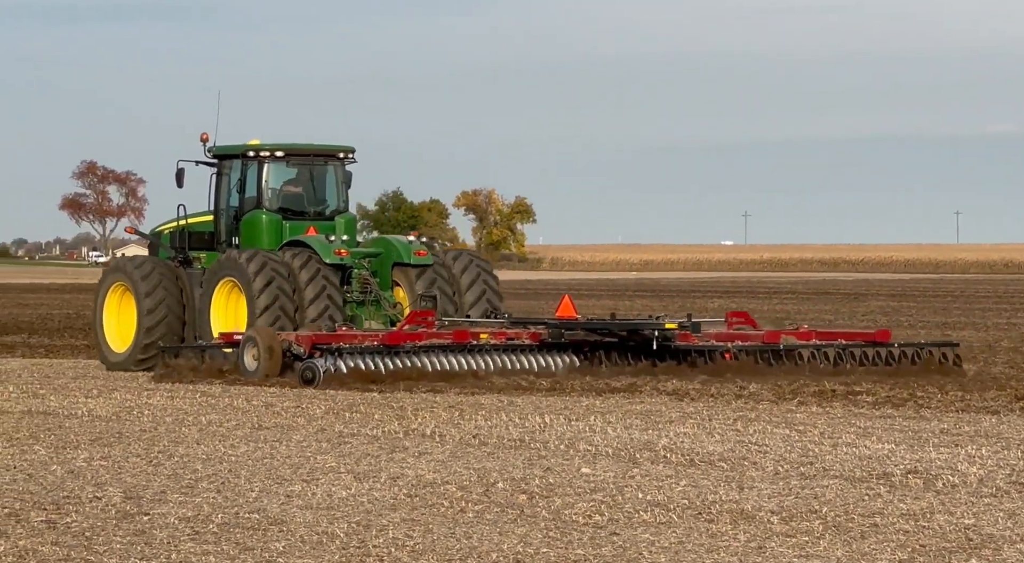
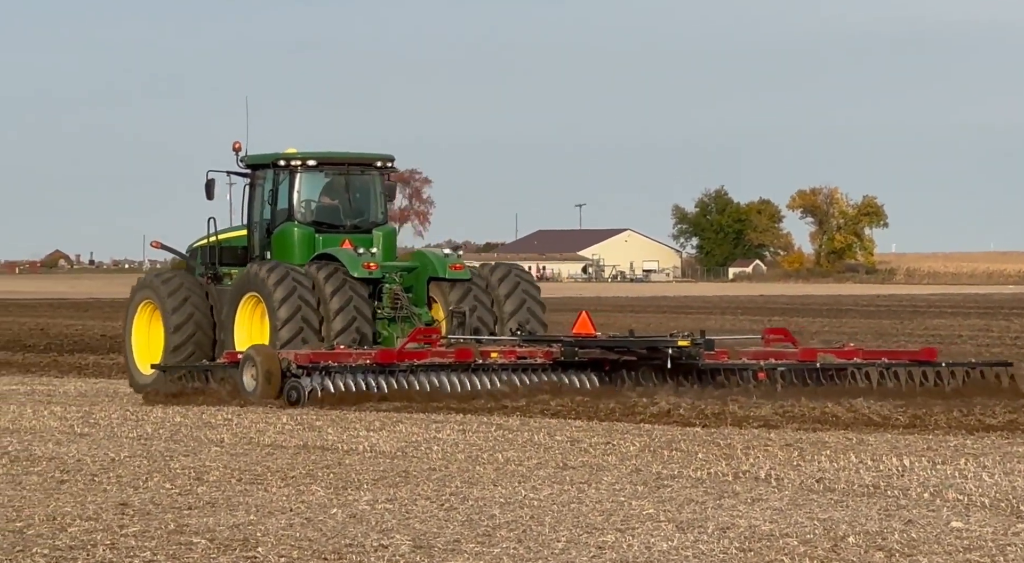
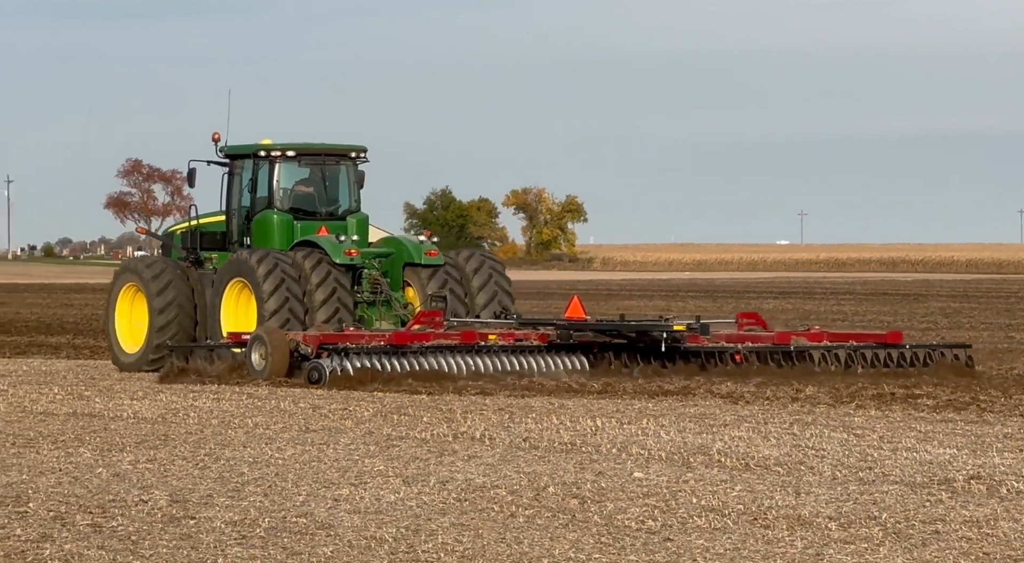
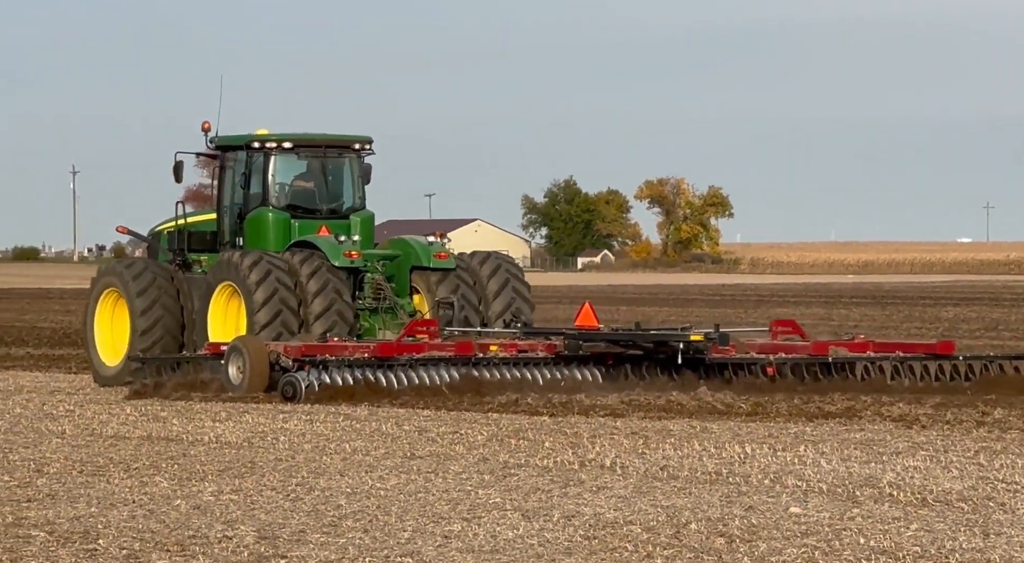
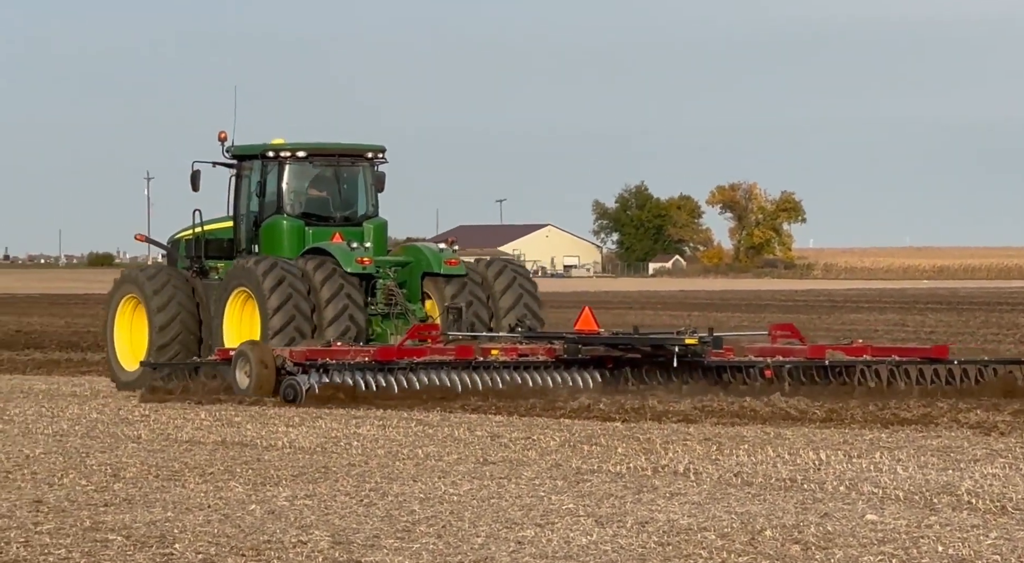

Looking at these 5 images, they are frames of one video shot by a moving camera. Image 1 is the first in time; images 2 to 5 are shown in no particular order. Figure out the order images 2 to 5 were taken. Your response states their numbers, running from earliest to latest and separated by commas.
3, 4, 5, 2
